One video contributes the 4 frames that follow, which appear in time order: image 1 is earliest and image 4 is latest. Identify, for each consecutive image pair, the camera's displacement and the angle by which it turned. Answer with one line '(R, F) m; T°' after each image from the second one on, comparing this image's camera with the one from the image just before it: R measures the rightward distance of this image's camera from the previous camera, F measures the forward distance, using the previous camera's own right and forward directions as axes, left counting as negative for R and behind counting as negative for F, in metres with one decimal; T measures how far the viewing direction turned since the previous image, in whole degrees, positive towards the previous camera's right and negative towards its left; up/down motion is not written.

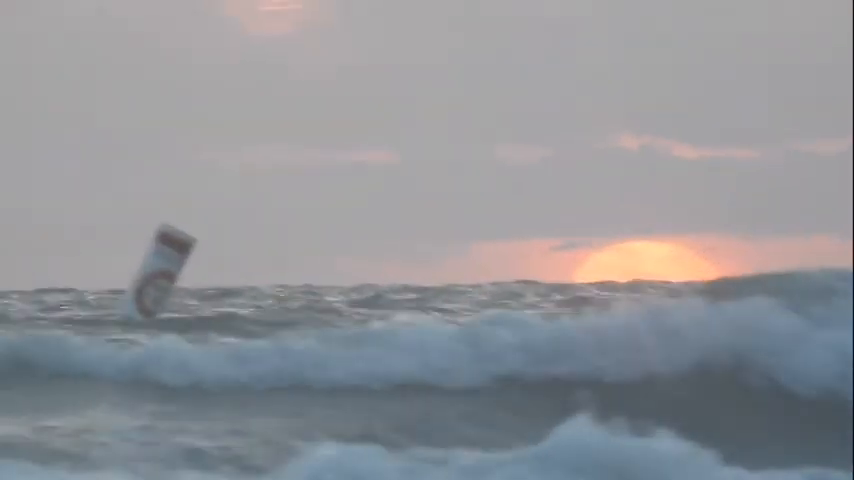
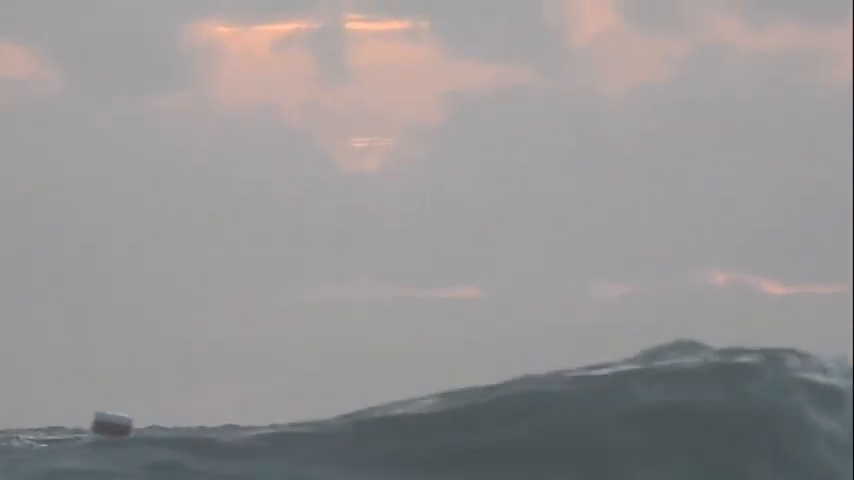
(-1.3, -1.3) m; -4°
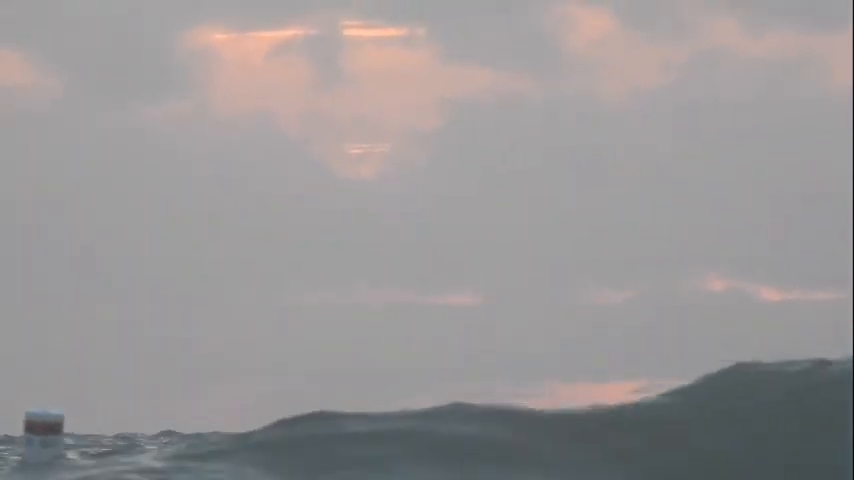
(0.0, +0.1) m; 0°
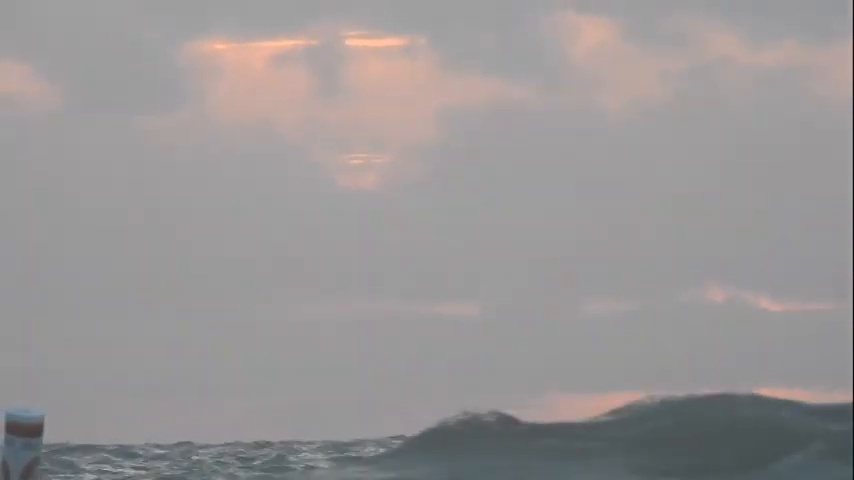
(0.0, +0.1) m; 0°
